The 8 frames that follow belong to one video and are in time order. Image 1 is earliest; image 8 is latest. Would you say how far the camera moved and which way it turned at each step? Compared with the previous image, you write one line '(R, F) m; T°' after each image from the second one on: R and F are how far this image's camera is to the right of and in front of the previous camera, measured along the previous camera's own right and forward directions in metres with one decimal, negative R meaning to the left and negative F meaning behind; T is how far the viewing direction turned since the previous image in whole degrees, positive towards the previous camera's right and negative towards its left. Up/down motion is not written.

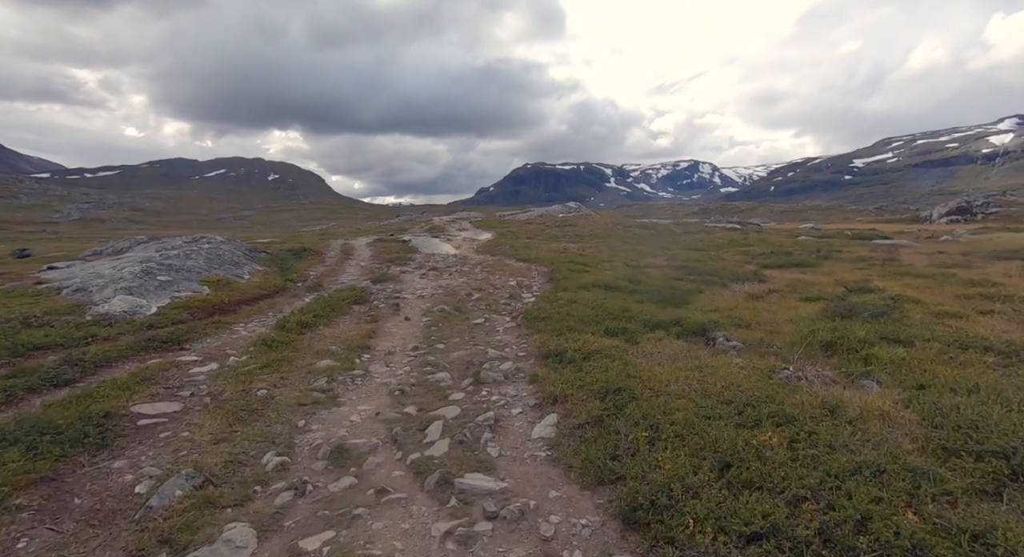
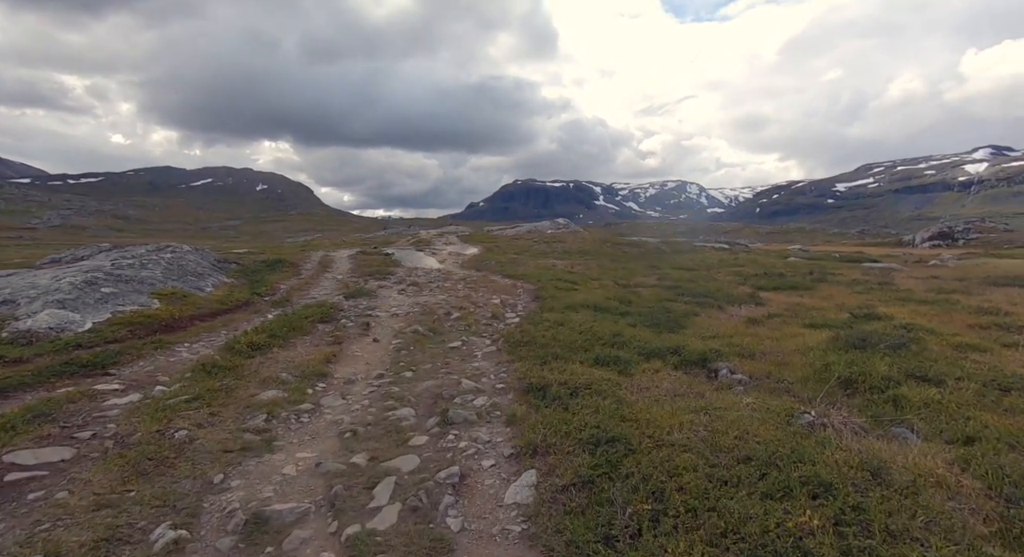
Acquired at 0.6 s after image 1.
(+0.2, +1.6) m; +1°
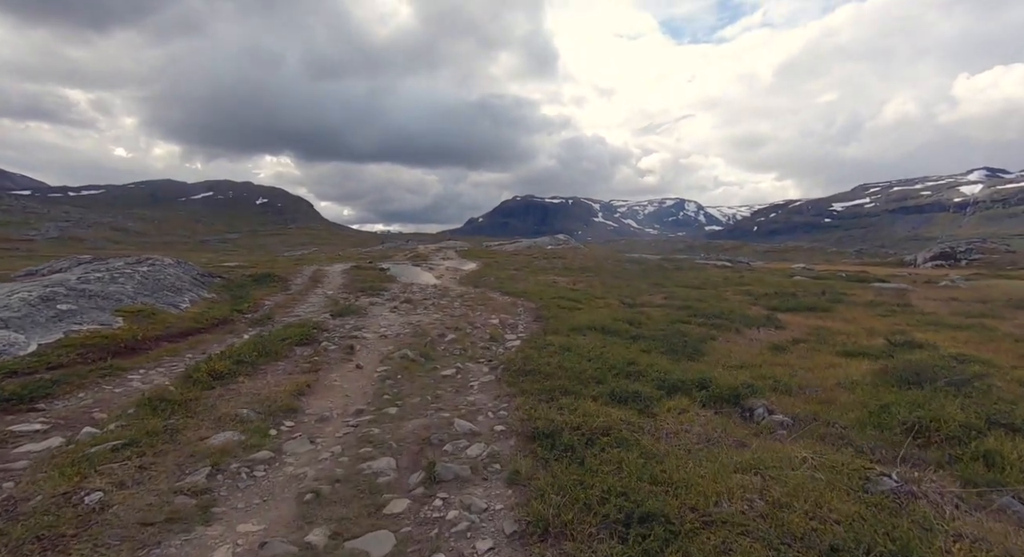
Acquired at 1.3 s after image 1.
(-0.1, +1.8) m; 0°
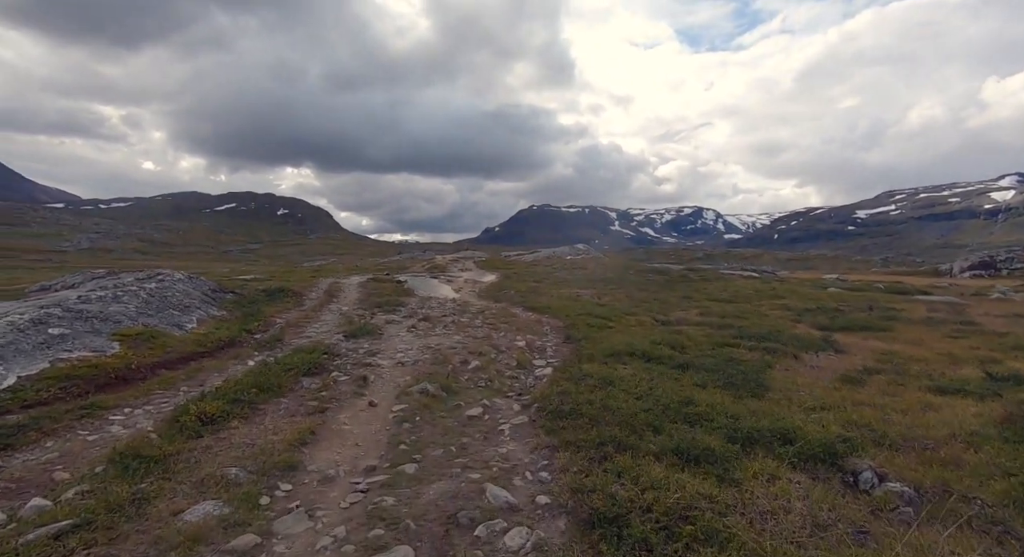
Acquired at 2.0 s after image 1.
(-0.5, +1.9) m; -2°
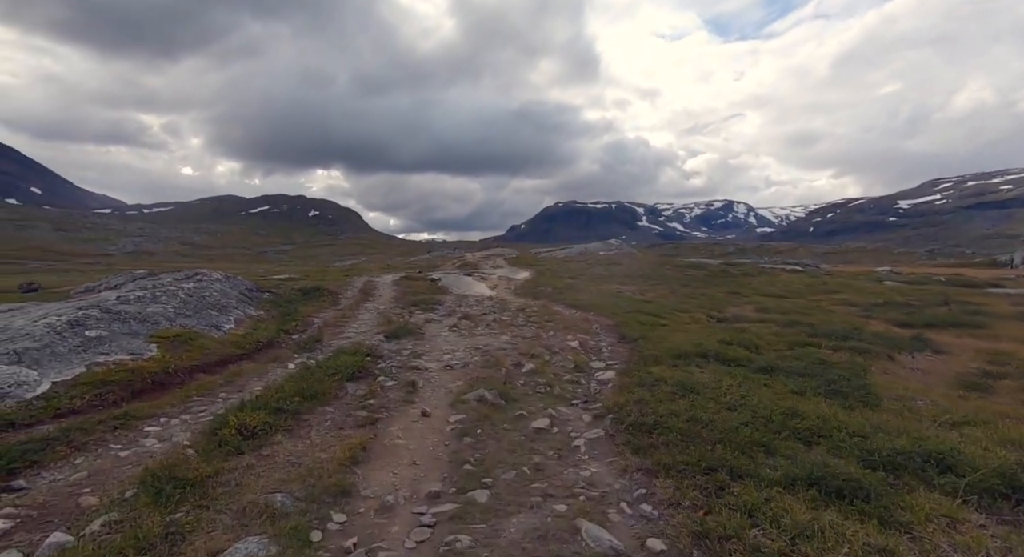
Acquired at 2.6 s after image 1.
(-1.0, +1.5) m; -3°
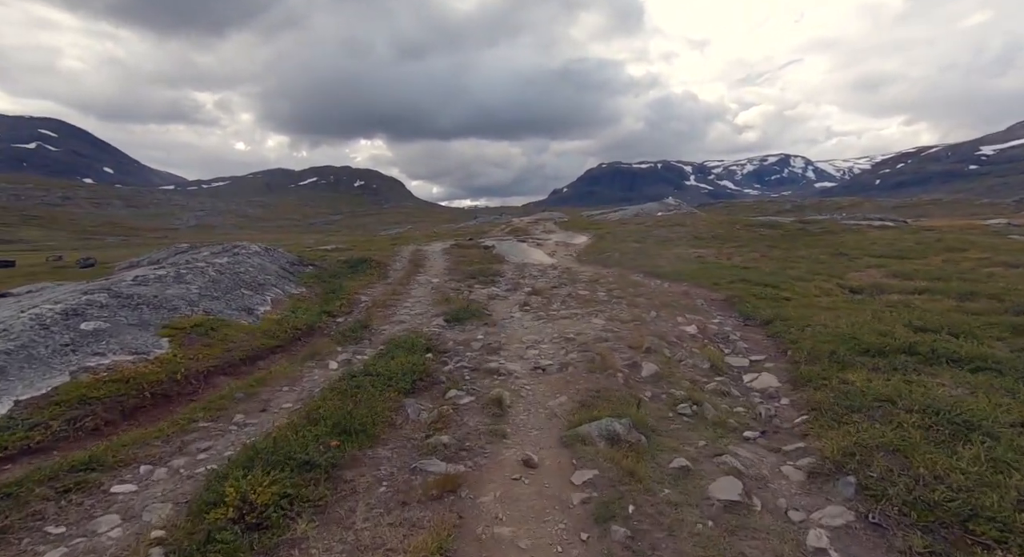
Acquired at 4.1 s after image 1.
(-1.6, +4.4) m; -5°
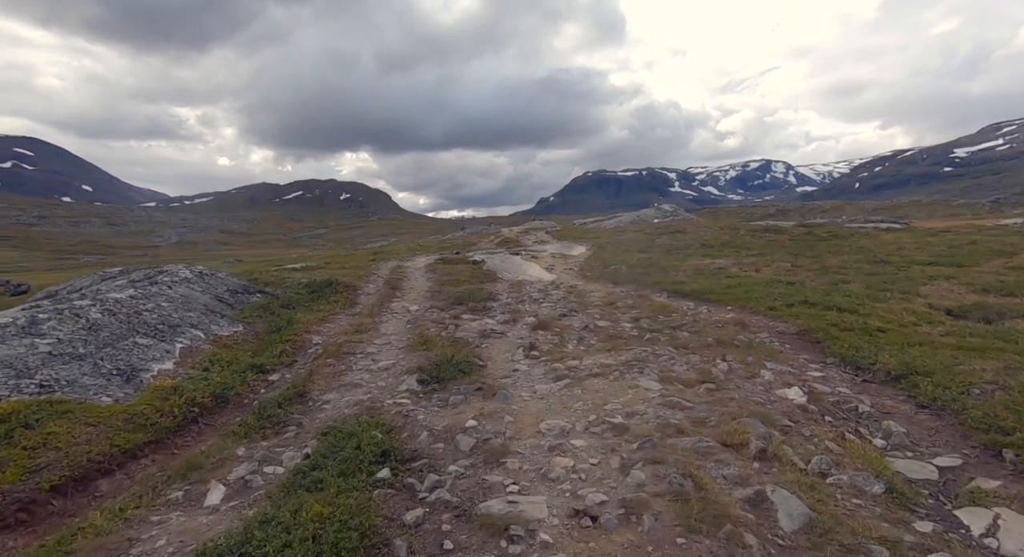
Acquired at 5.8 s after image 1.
(-0.3, +5.4) m; +1°
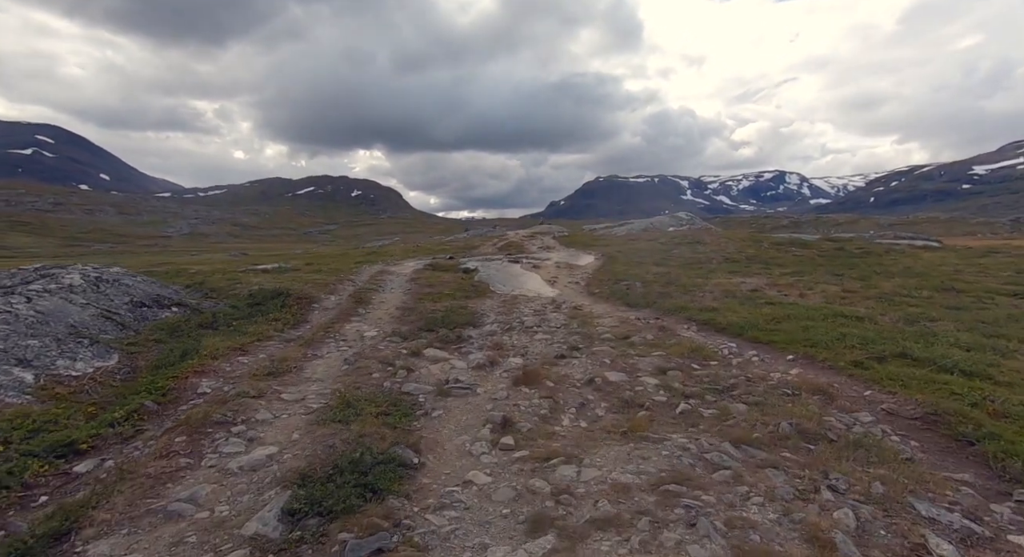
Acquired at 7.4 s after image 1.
(+0.8, +5.4) m; -1°
